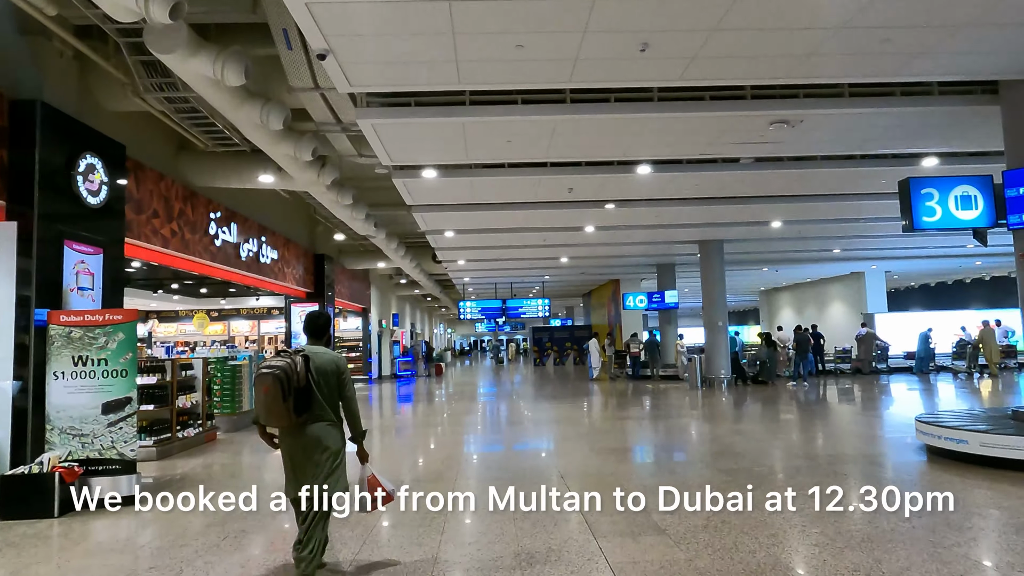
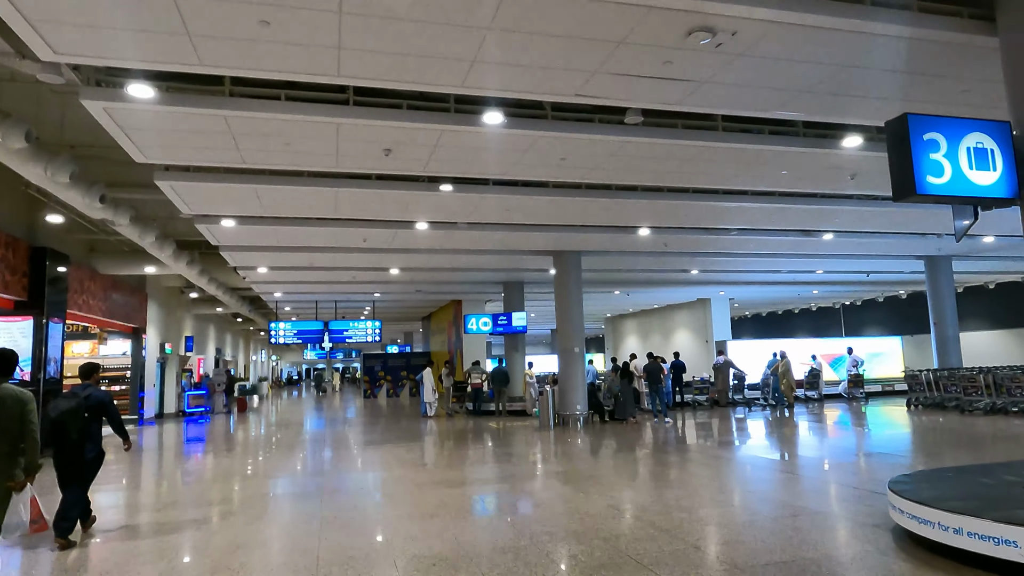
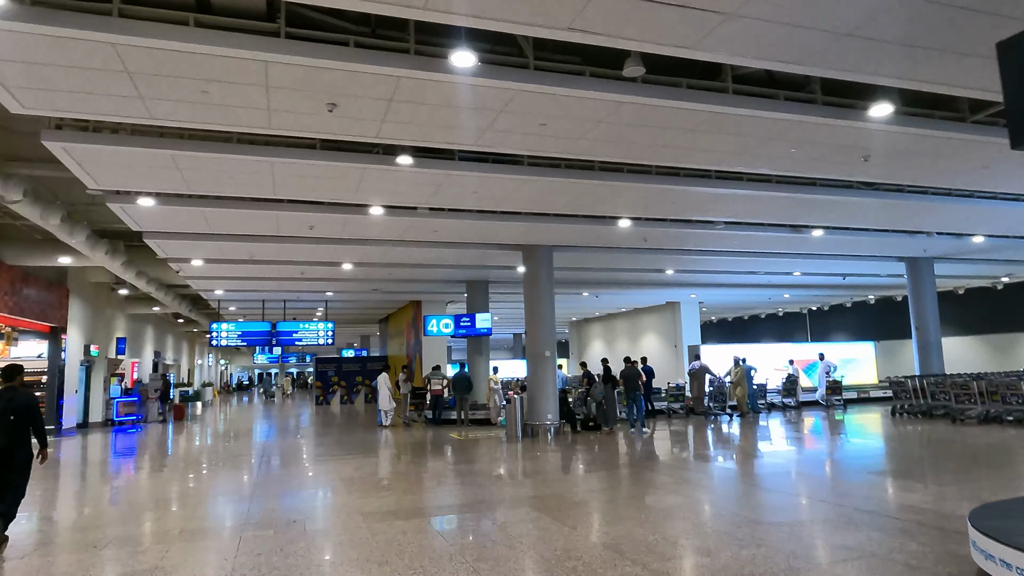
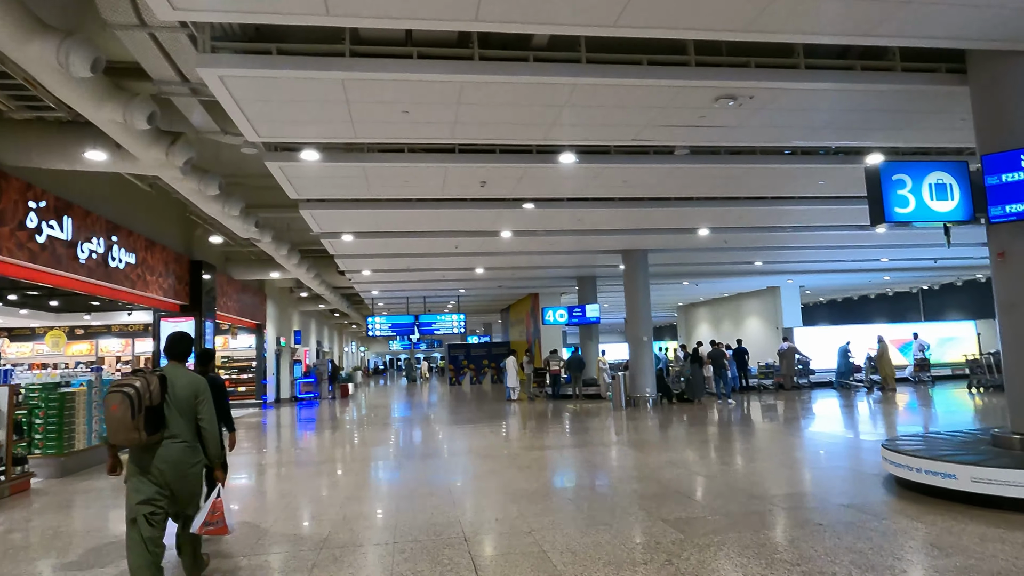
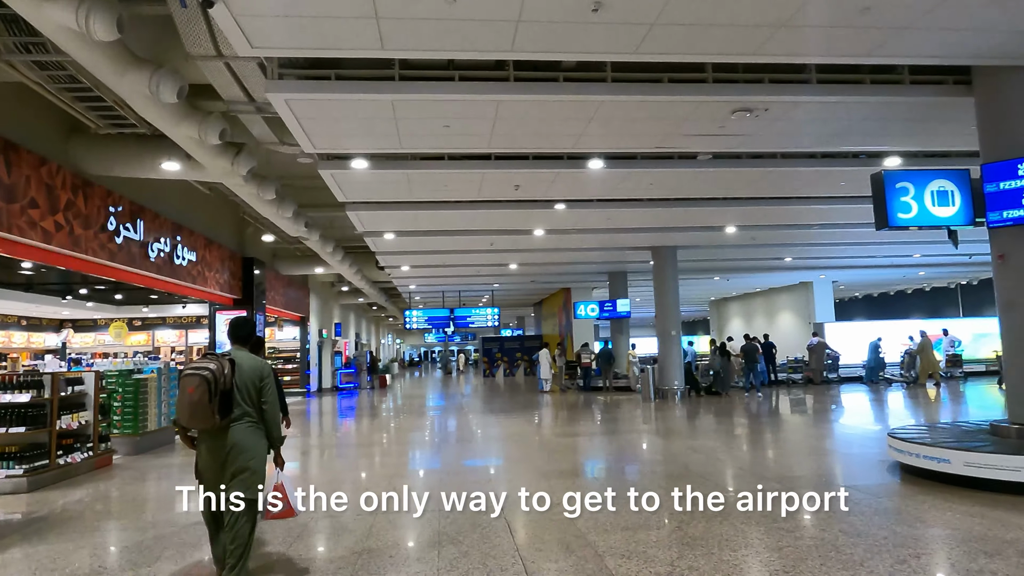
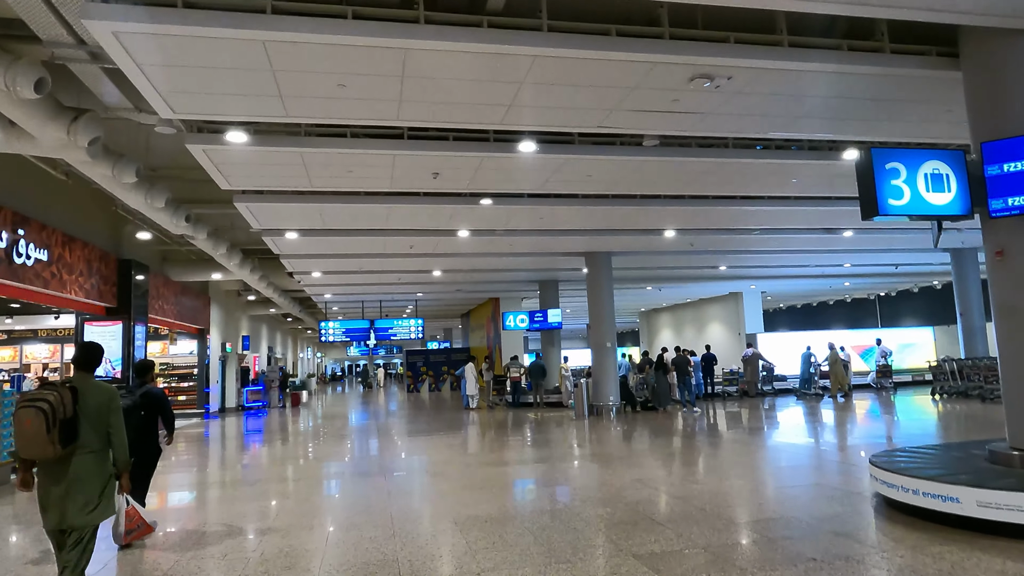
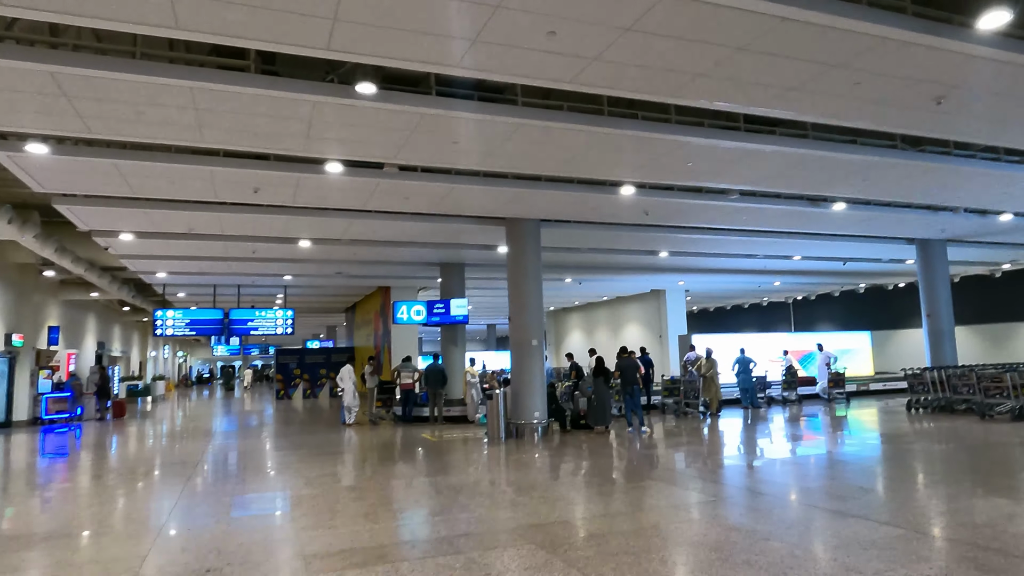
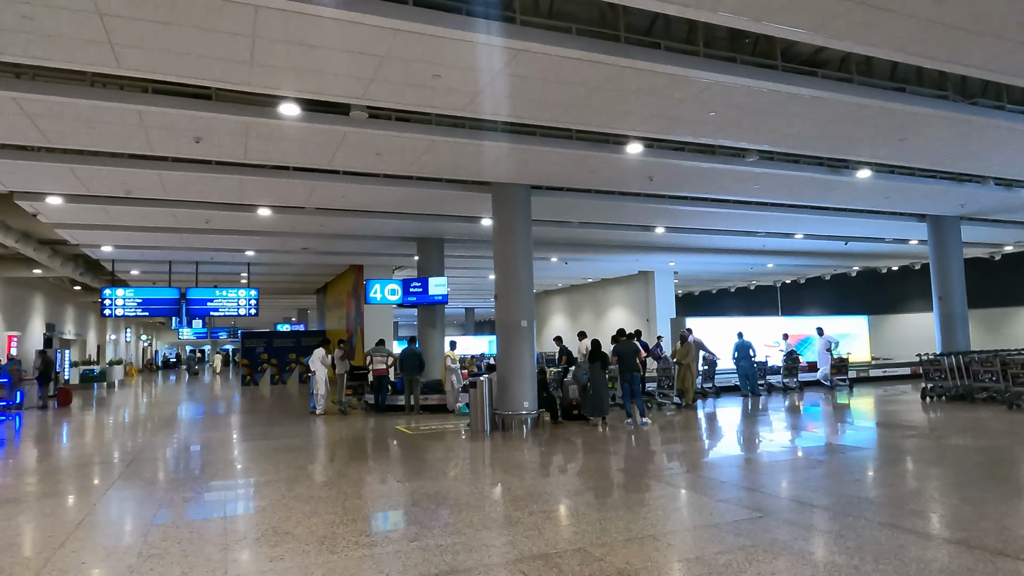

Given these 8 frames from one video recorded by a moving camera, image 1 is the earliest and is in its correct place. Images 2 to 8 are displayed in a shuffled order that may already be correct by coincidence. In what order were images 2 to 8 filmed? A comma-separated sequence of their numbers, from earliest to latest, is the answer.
5, 4, 6, 2, 3, 7, 8
